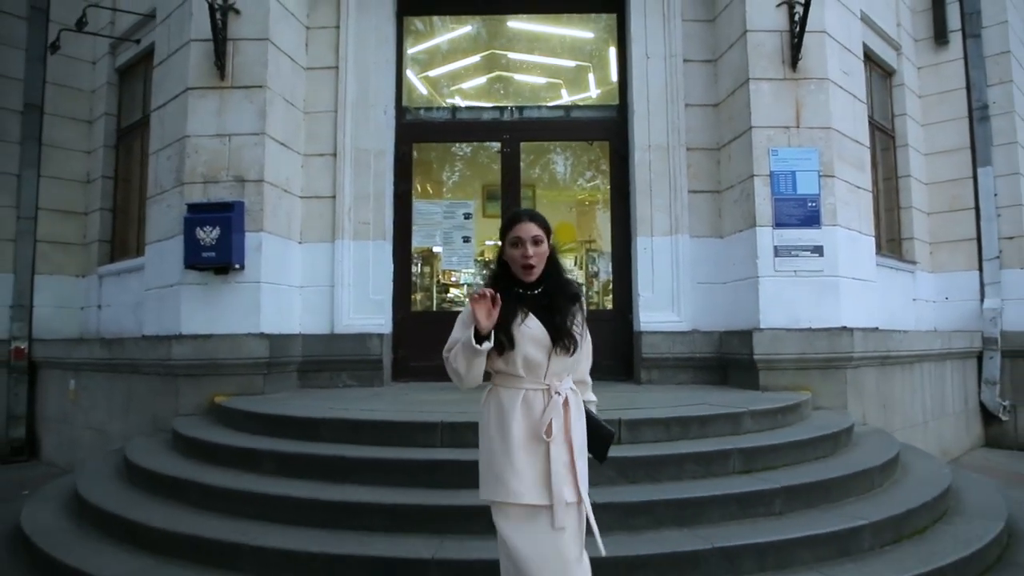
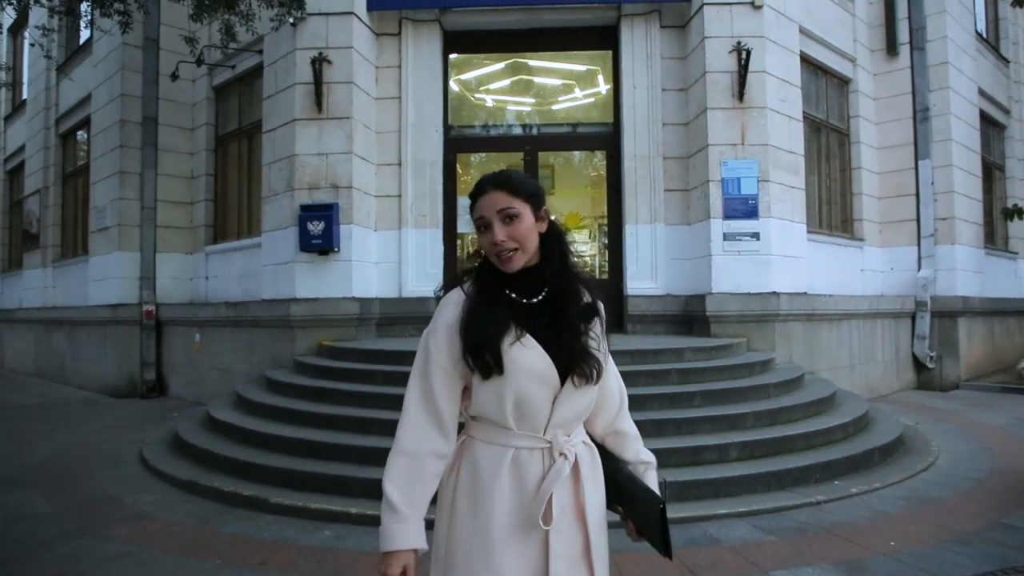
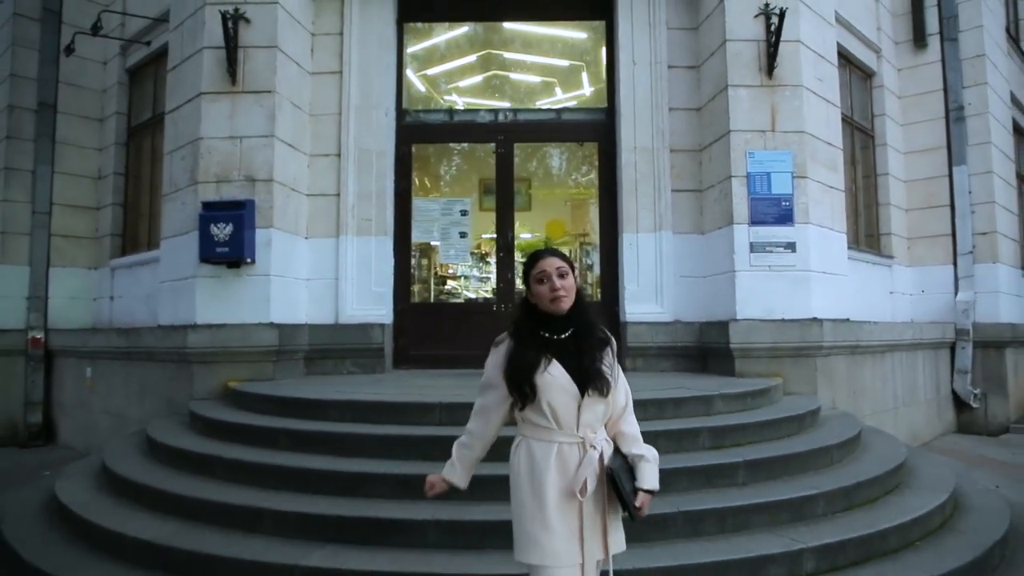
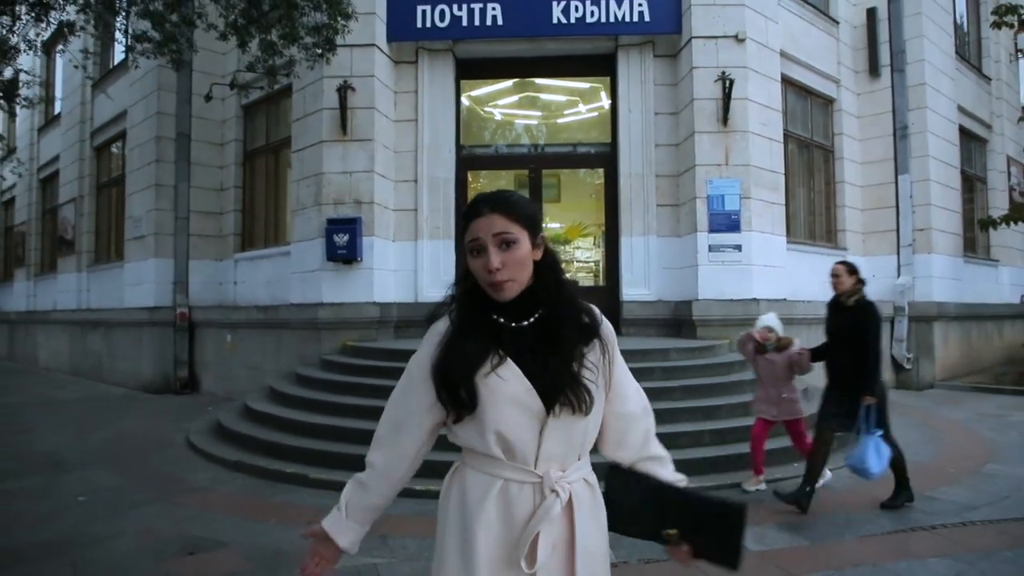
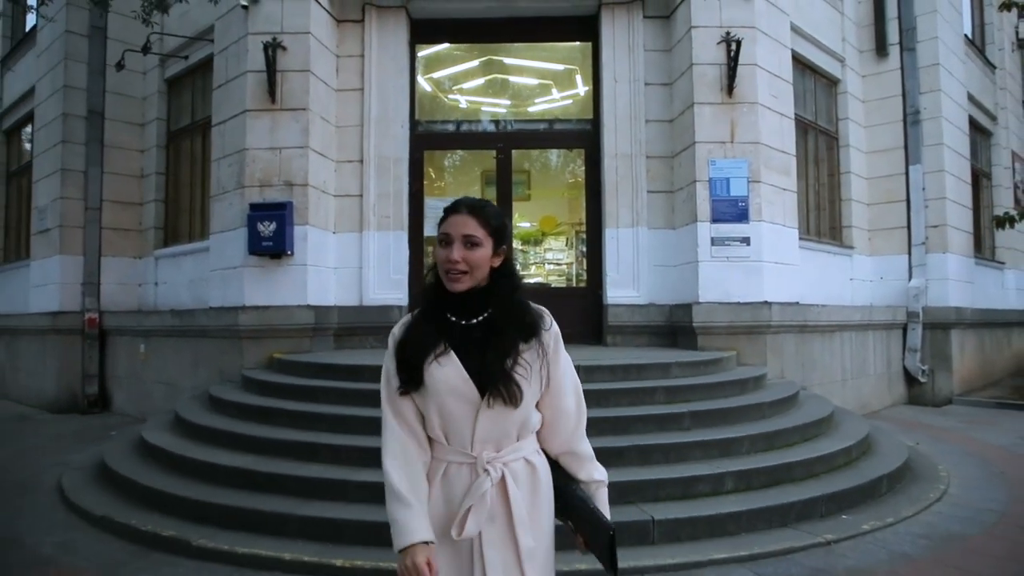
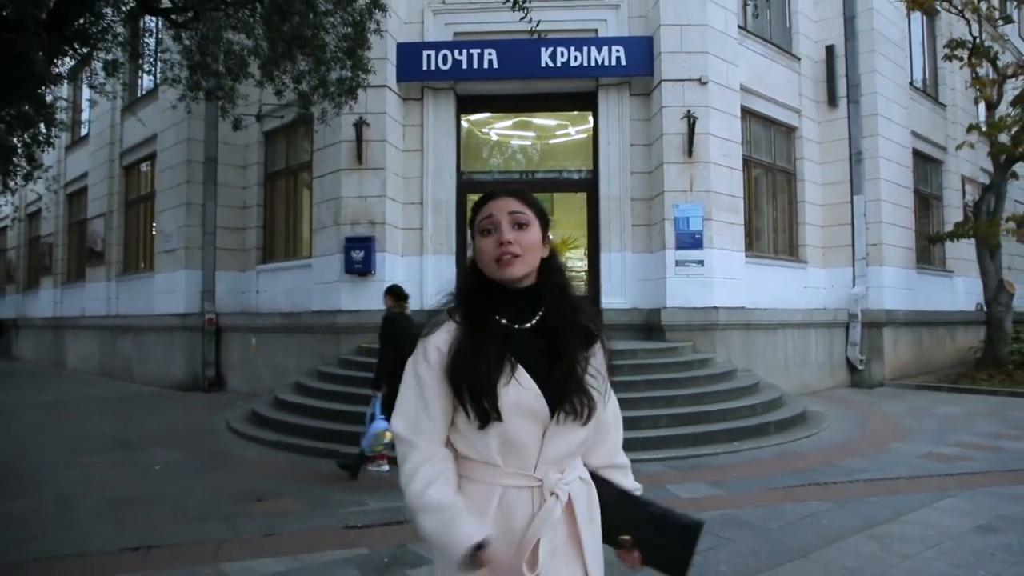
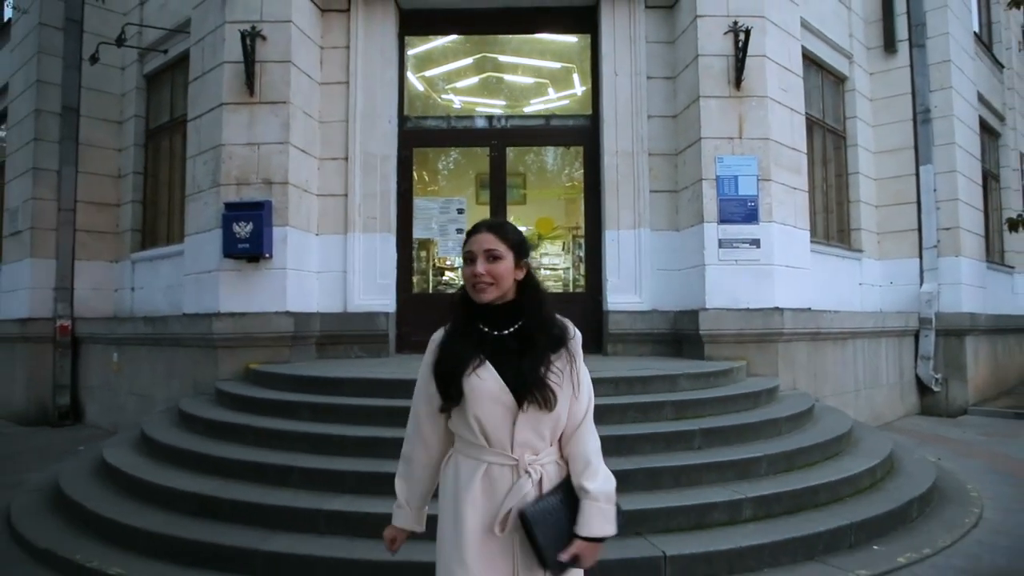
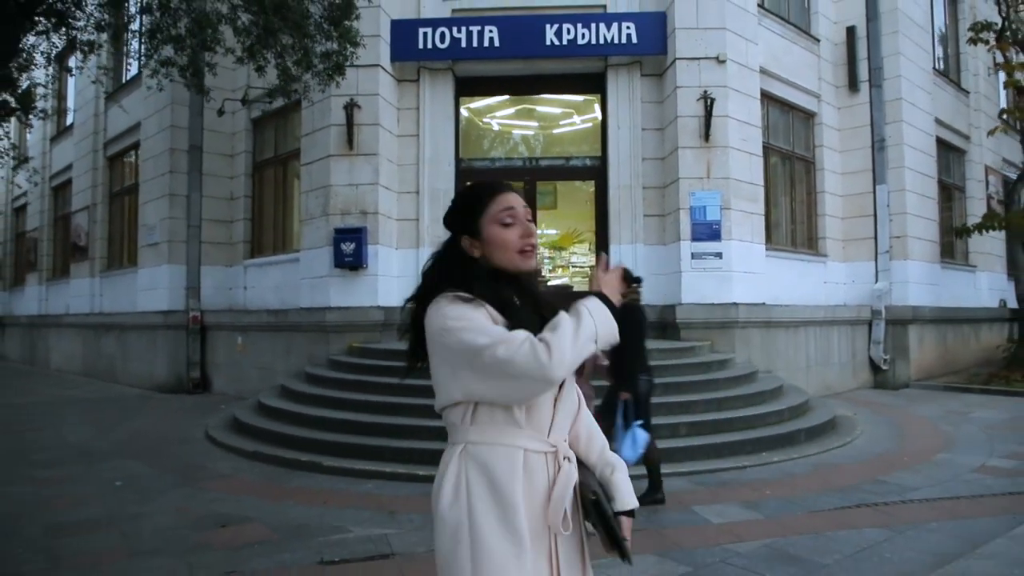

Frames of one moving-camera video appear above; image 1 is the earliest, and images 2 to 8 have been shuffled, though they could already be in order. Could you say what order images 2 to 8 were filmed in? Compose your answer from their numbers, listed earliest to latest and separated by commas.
3, 7, 5, 2, 4, 8, 6
